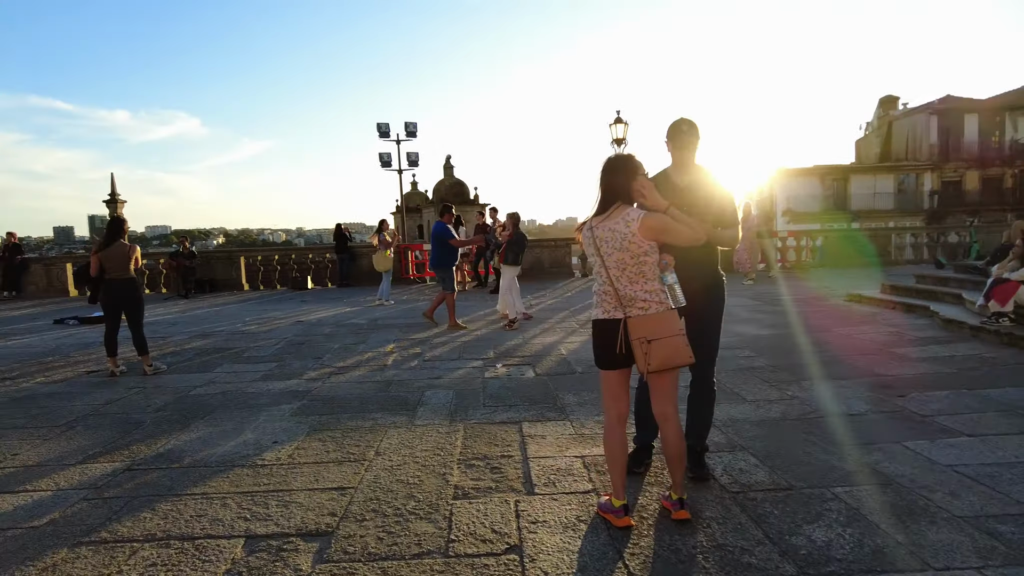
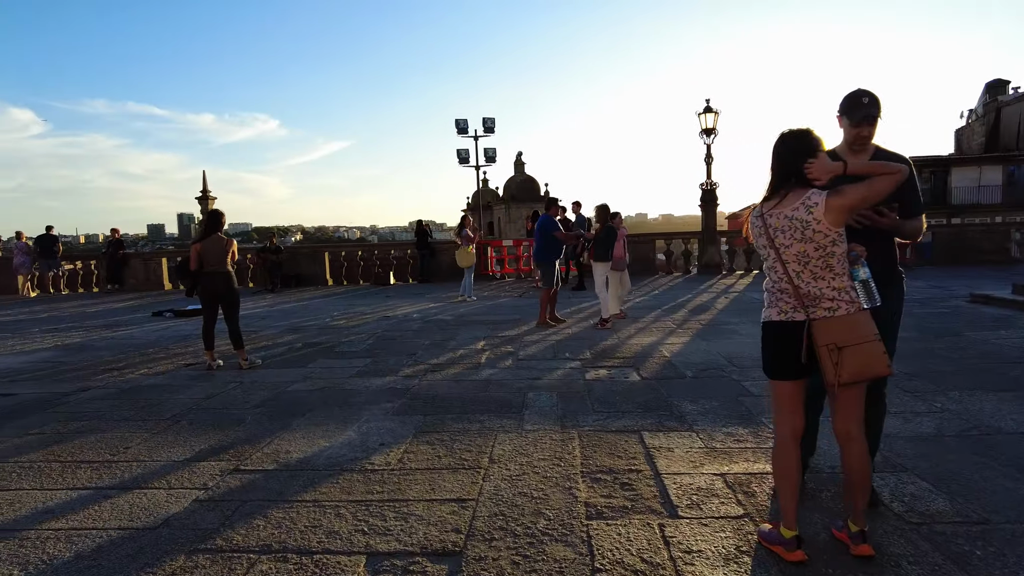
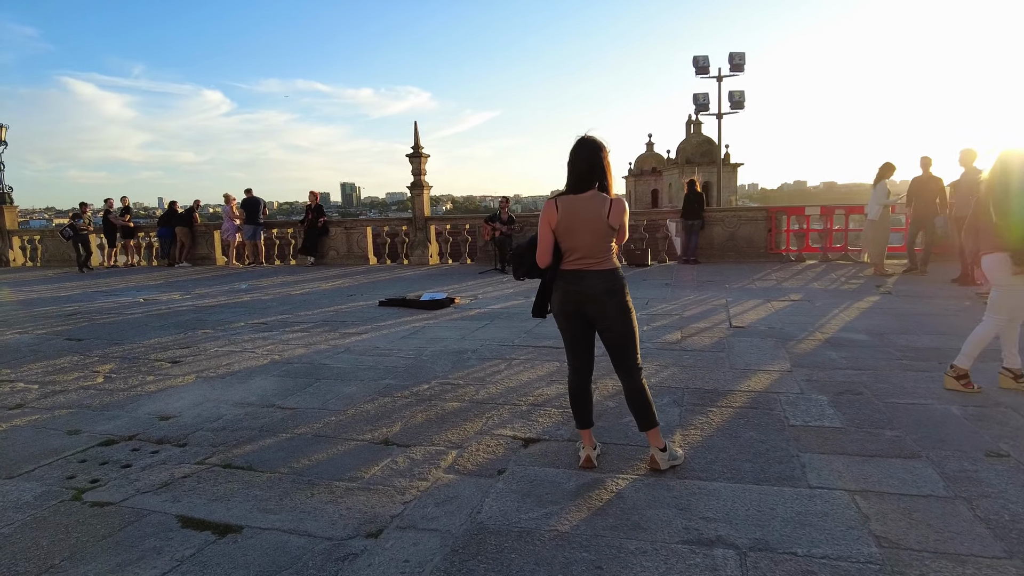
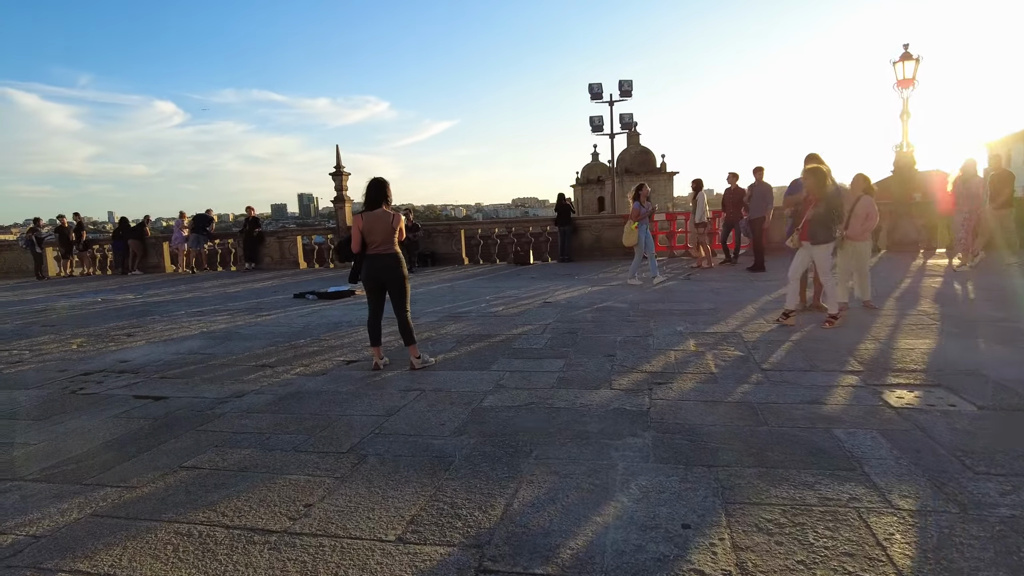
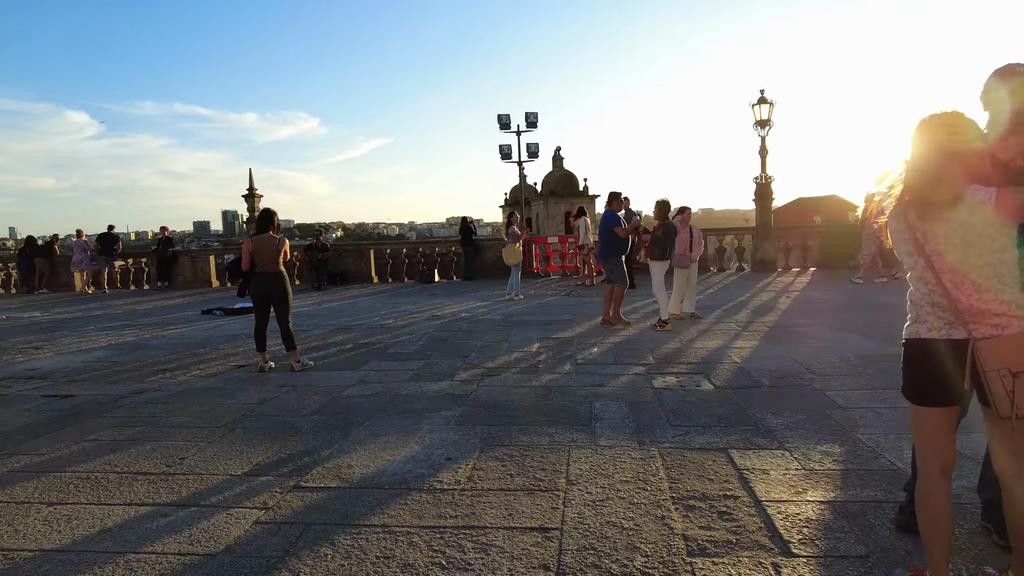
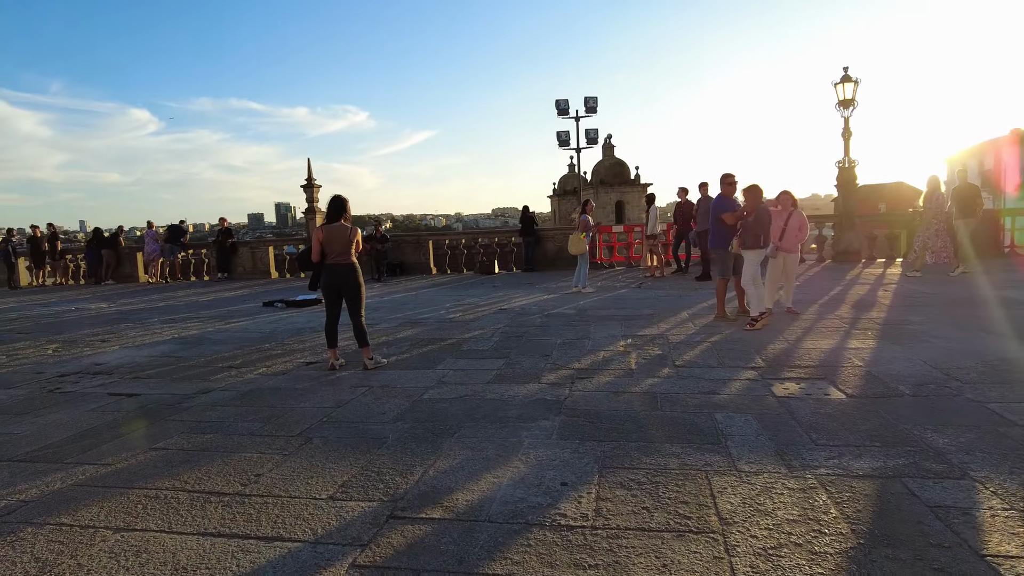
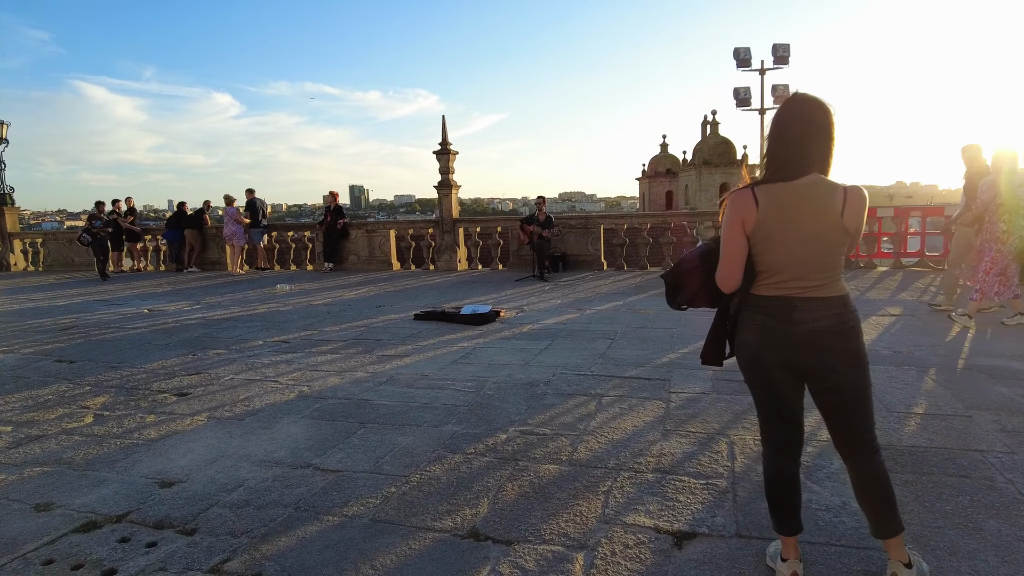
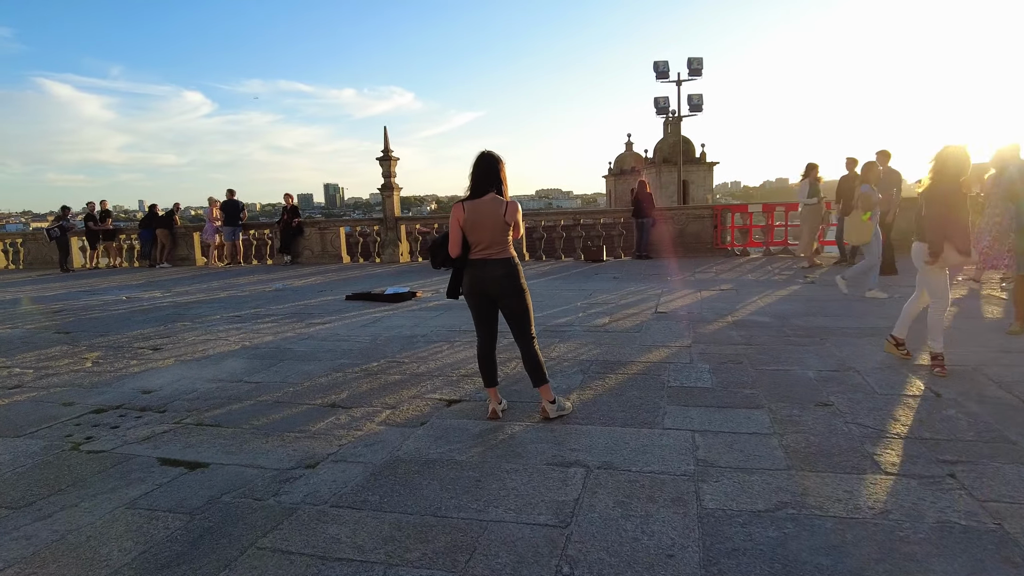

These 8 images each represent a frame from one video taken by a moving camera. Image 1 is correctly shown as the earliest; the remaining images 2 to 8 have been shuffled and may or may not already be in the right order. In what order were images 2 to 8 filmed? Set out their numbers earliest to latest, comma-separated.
2, 5, 6, 4, 8, 3, 7
